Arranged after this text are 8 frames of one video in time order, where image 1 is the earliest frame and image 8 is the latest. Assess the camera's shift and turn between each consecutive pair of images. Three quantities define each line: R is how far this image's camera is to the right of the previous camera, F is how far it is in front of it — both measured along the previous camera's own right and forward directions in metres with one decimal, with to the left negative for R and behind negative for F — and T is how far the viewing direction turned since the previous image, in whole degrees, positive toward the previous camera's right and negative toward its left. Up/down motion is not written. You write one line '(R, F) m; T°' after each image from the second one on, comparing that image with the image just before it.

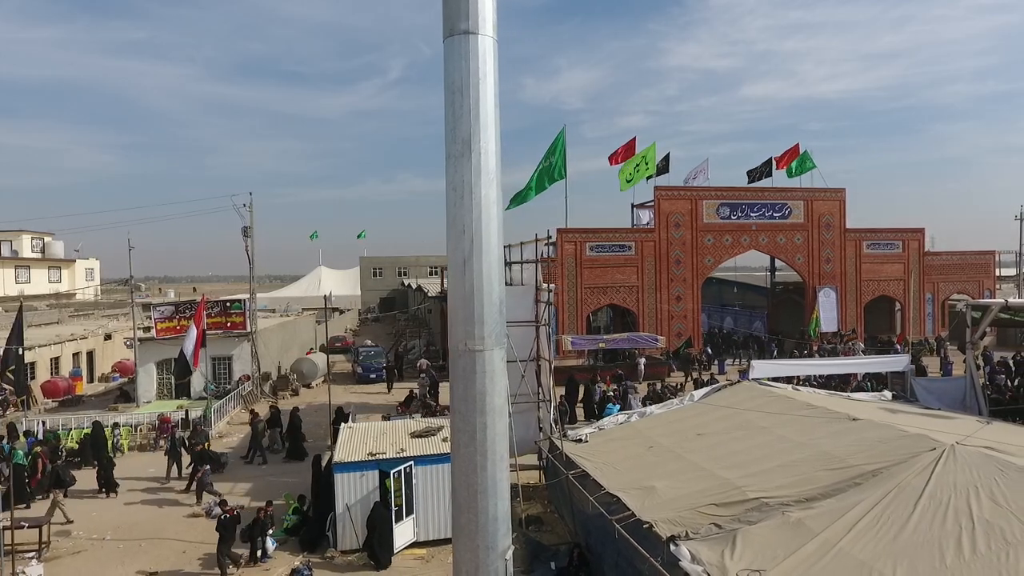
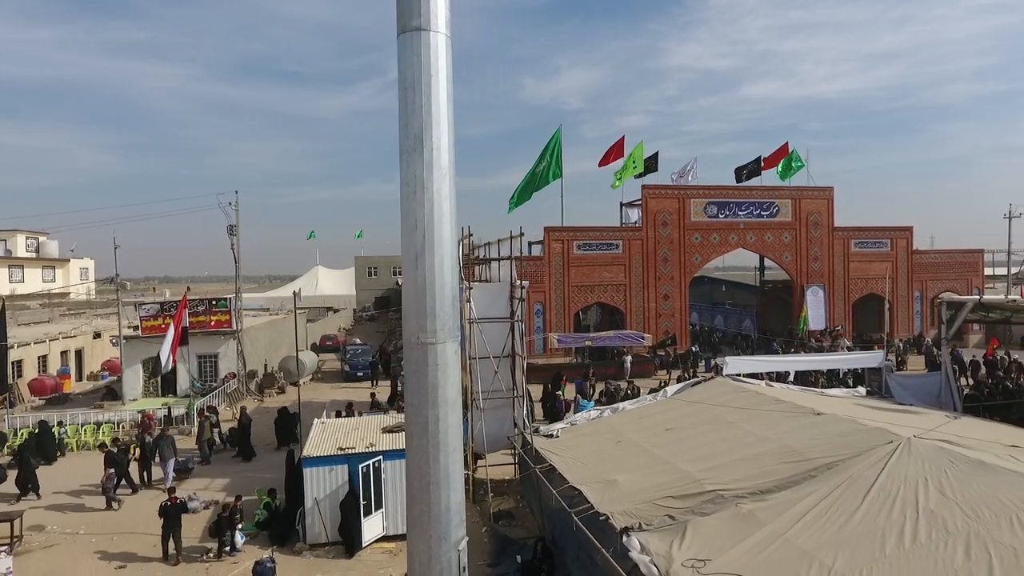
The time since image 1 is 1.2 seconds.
(+0.4, -0.1) m; 0°
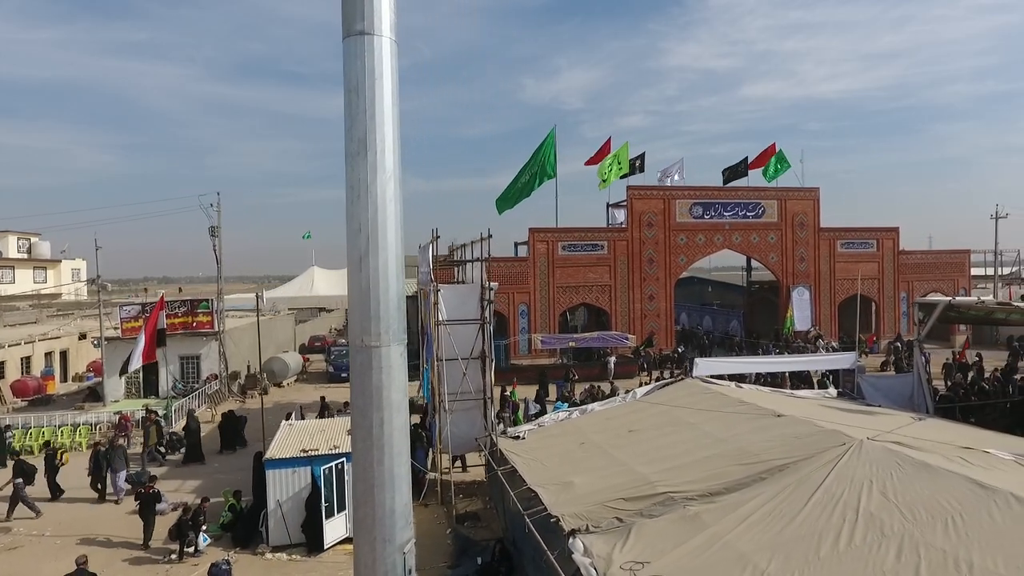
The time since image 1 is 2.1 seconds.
(+0.5, 0.0) m; 0°
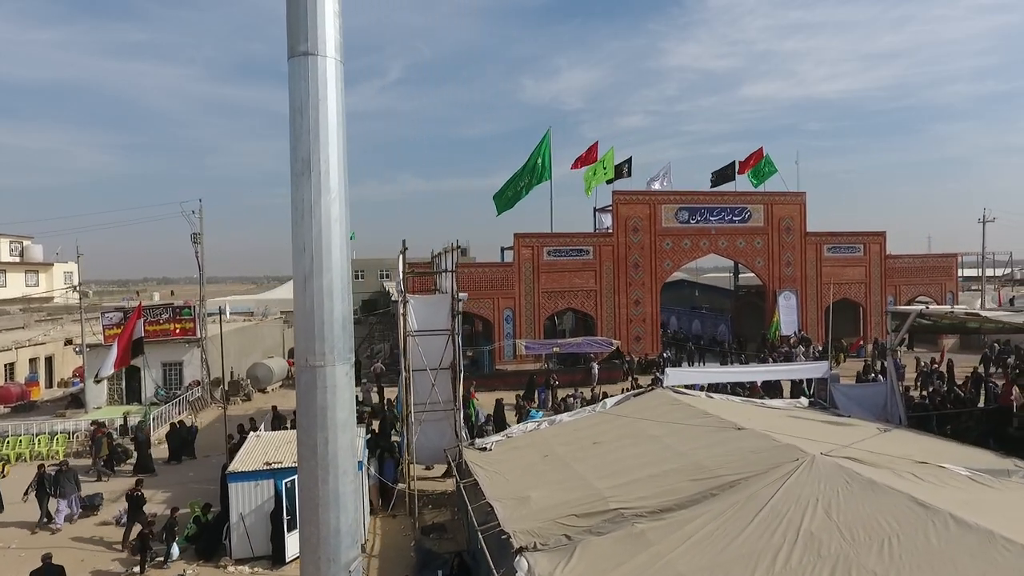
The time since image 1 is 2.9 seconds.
(+0.5, 0.0) m; 0°
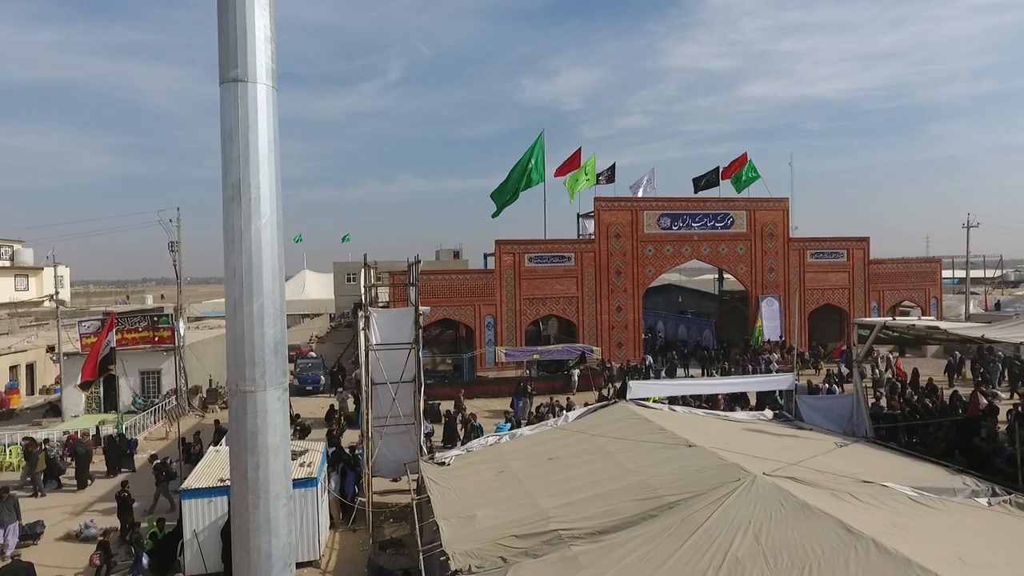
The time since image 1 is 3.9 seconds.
(+0.6, 0.0) m; 0°
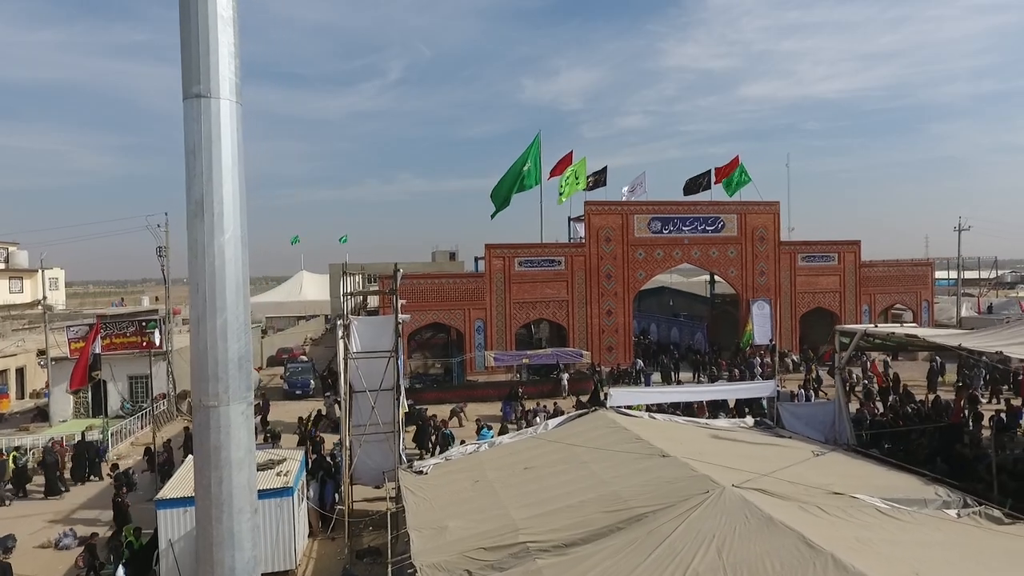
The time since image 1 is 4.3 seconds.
(+0.3, 0.0) m; 0°
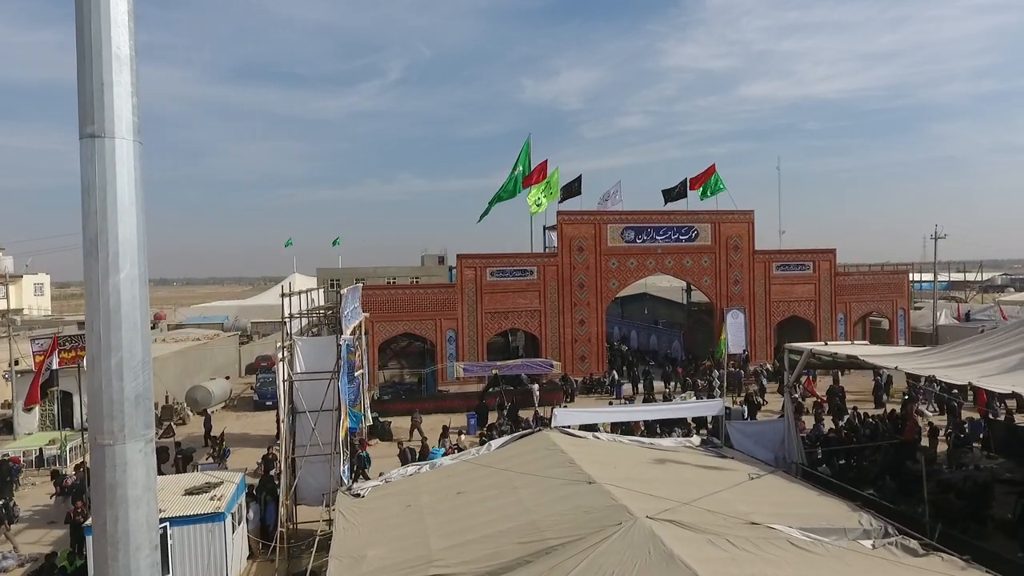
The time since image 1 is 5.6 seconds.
(+0.9, 0.0) m; 0°
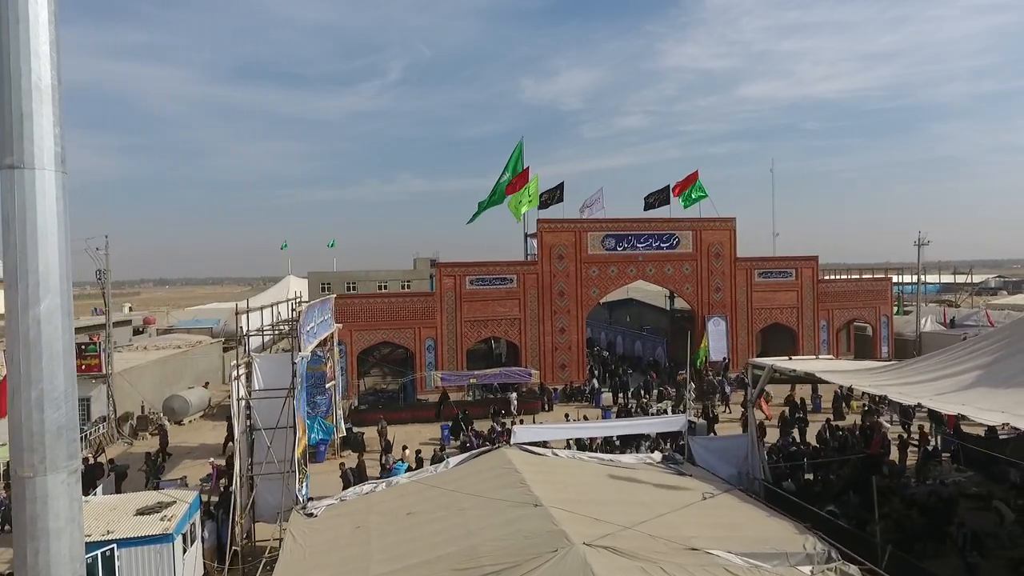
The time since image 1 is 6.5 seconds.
(+0.6, 0.0) m; 0°
